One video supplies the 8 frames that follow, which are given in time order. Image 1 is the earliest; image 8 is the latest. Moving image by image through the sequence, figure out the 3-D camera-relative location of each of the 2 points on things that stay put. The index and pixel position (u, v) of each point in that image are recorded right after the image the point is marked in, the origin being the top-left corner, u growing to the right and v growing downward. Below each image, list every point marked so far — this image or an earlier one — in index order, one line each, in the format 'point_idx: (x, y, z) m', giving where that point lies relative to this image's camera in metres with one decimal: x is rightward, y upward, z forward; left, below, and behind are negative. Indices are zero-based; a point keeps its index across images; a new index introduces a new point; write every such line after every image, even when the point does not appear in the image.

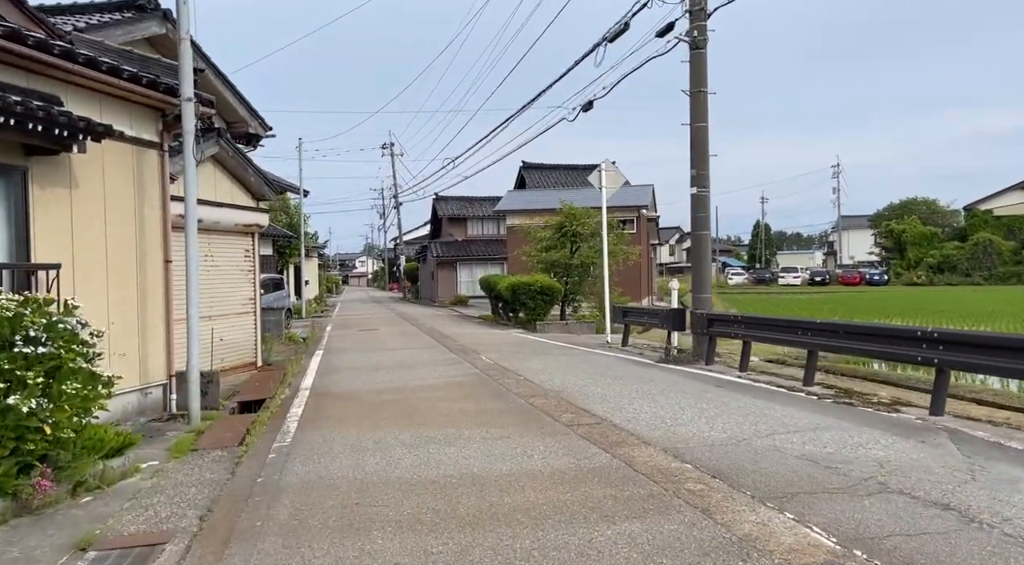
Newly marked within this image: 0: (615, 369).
0: (+1.4, -1.2, +9.5) m
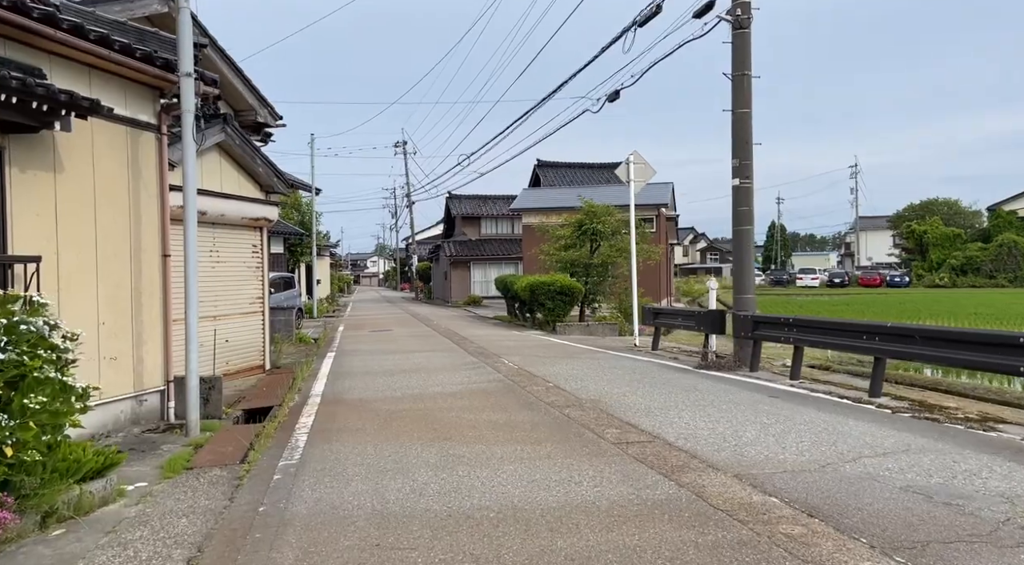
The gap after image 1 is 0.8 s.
0: (+1.8, -1.2, +8.8) m
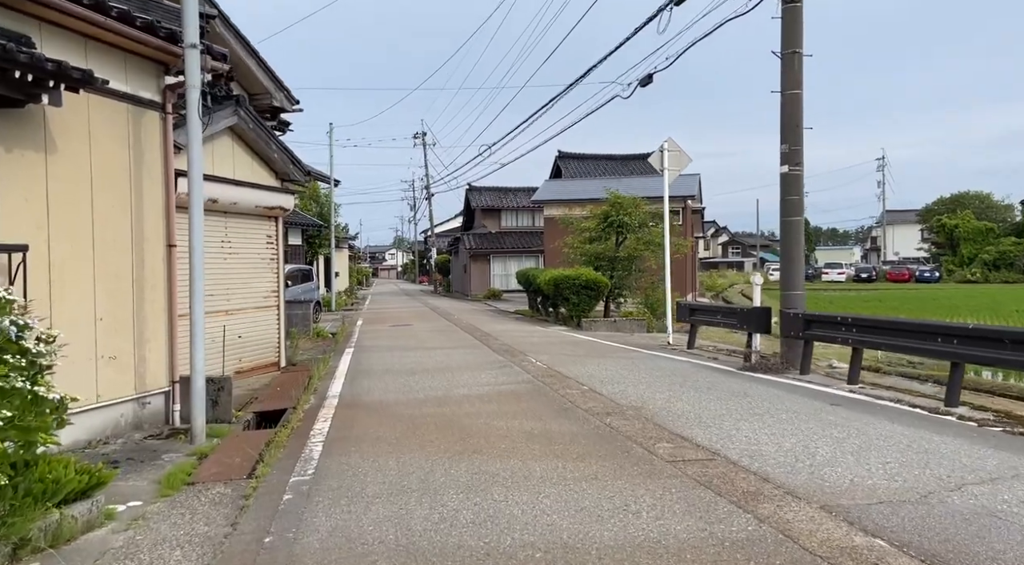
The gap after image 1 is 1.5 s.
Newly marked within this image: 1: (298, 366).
0: (+2.1, -1.1, +8.1) m
1: (-3.3, -1.3, +10.7) m
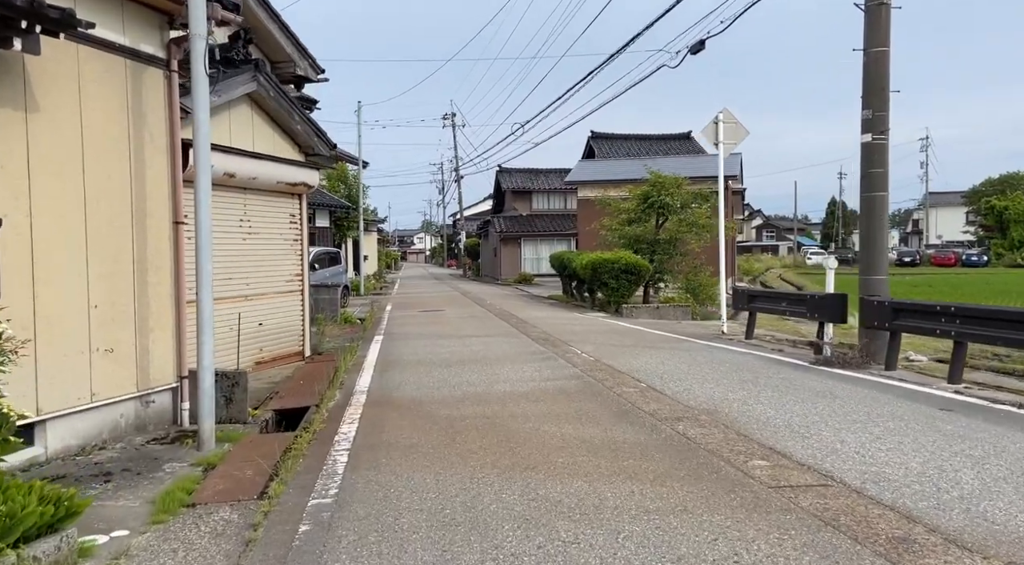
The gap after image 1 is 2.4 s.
0: (+2.6, -1.0, +7.1) m
1: (-2.7, -1.1, +10.0) m
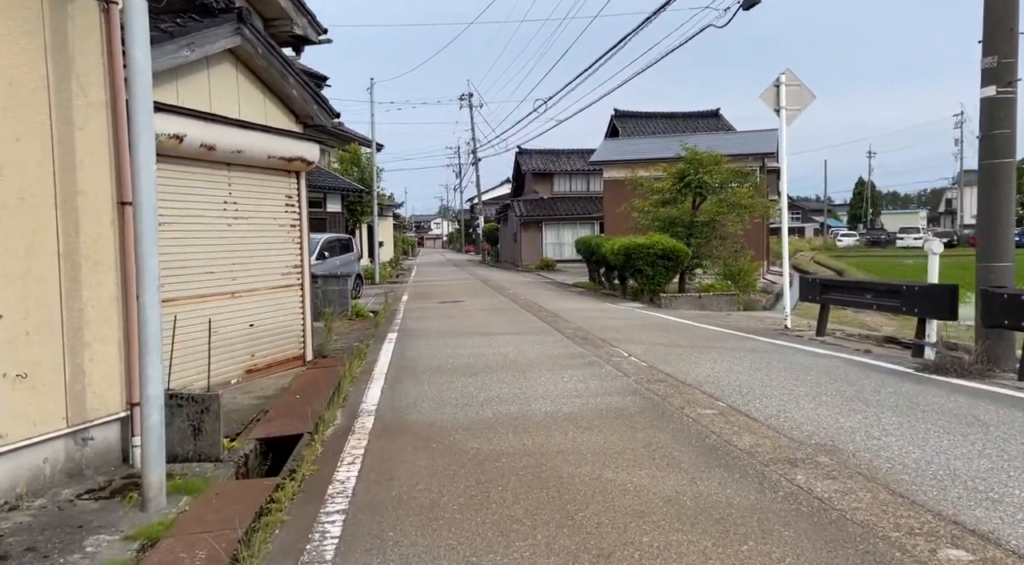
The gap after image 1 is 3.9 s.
0: (+3.0, -0.9, +5.7) m
1: (-2.3, -1.0, +8.7) m
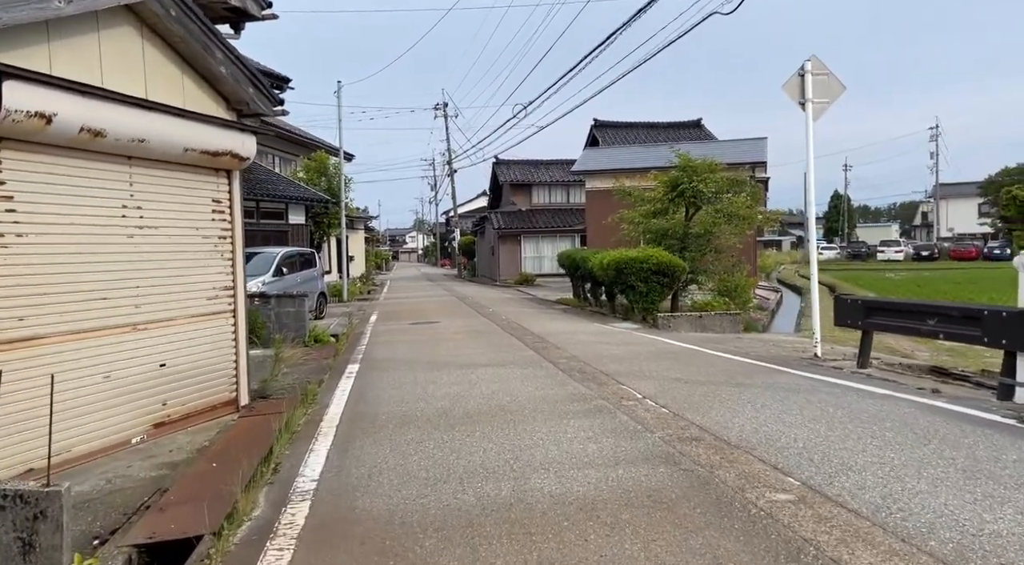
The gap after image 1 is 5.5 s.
0: (+2.9, -1.1, +4.2) m
1: (-2.5, -1.2, +7.0) m
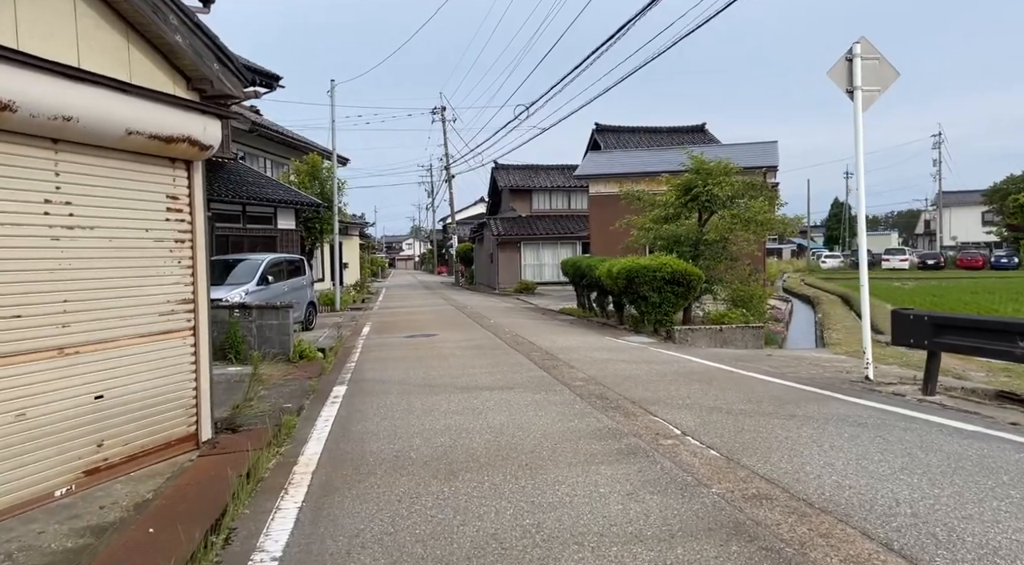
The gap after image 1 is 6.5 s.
0: (+3.0, -1.1, +3.2) m
1: (-2.4, -1.3, +5.9) m
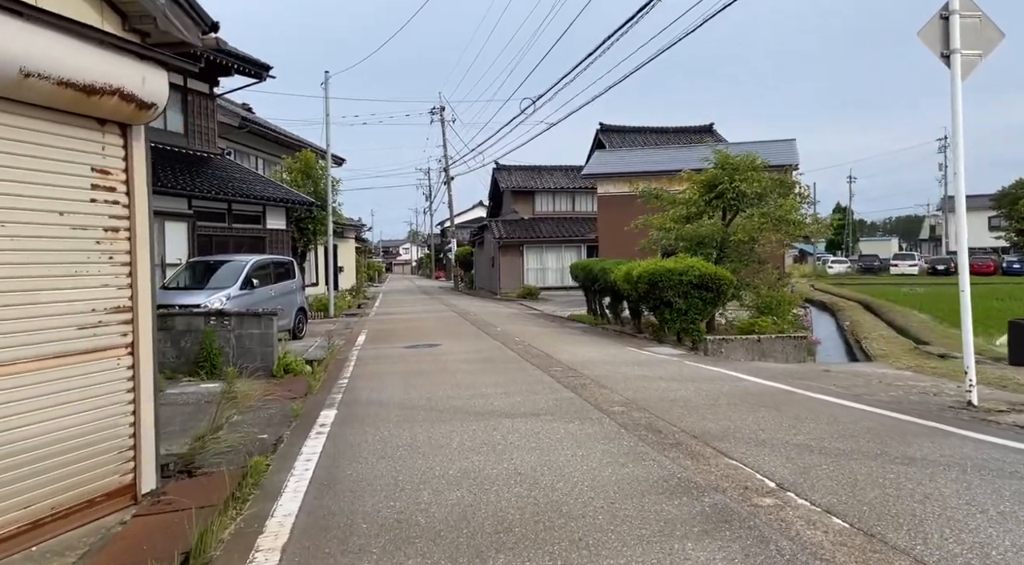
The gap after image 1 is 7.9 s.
0: (+3.3, -1.2, +1.8) m
1: (-2.1, -1.3, +4.6) m
